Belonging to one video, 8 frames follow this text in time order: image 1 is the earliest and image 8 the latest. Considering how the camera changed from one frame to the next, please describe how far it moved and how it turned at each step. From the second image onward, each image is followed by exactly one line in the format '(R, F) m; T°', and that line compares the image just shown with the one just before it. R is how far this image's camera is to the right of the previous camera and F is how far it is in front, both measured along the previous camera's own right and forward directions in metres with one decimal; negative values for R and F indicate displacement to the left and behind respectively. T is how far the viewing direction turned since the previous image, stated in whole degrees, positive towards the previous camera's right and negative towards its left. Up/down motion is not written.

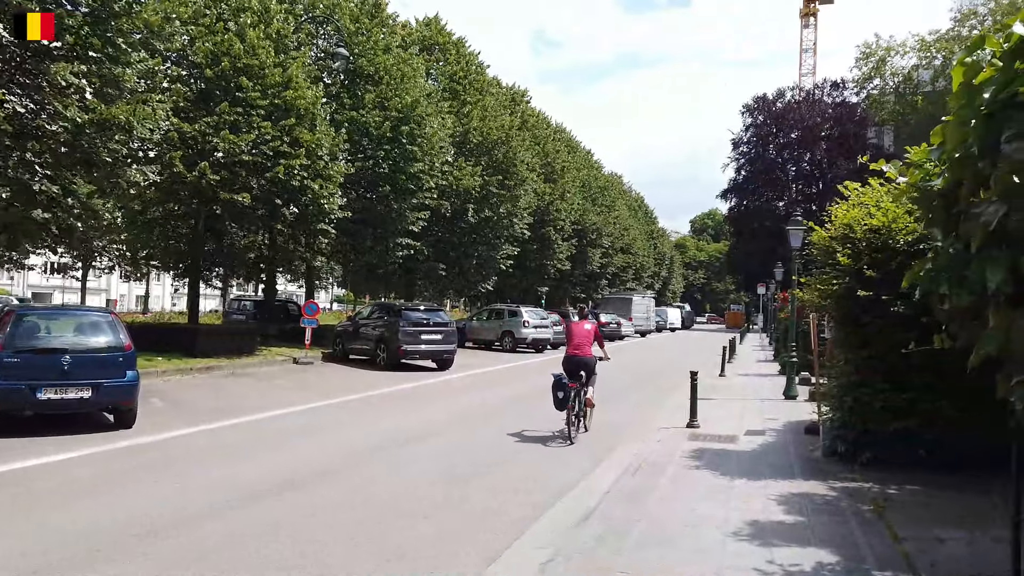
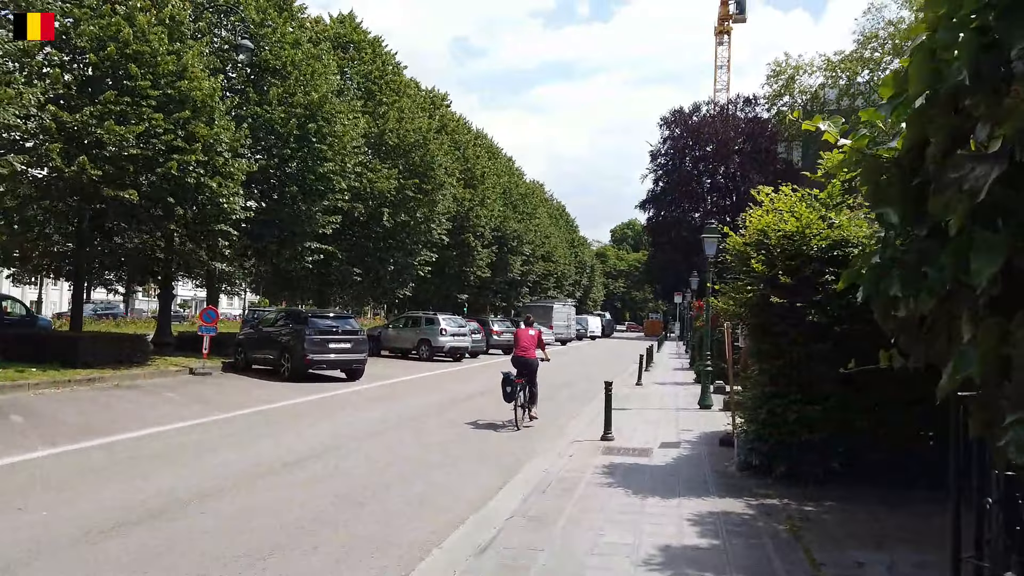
(+0.2, +0.6) m; +6°
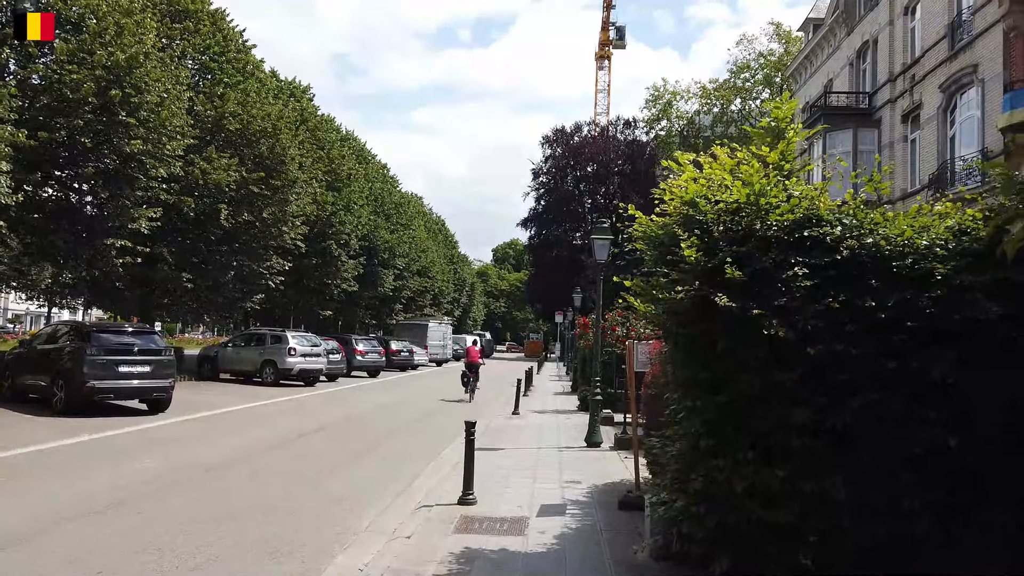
(+0.6, +3.0) m; +9°
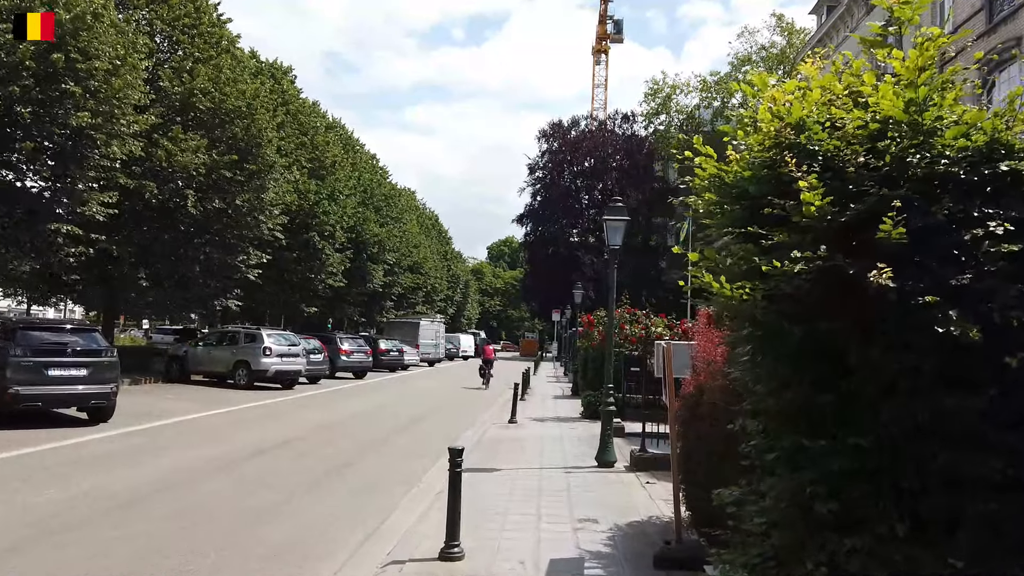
(0.0, +2.0) m; 0°
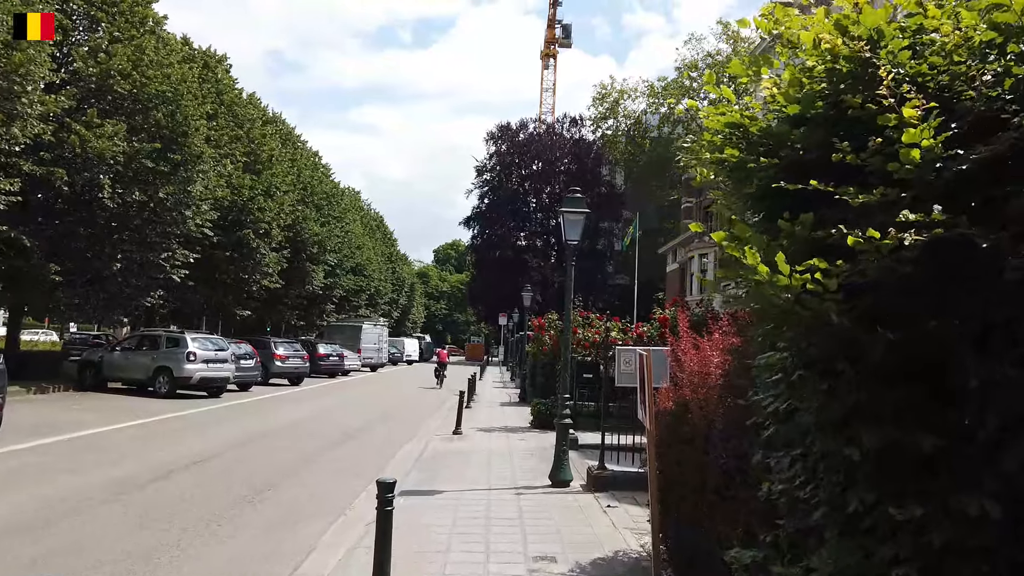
(0.0, +1.1) m; +4°
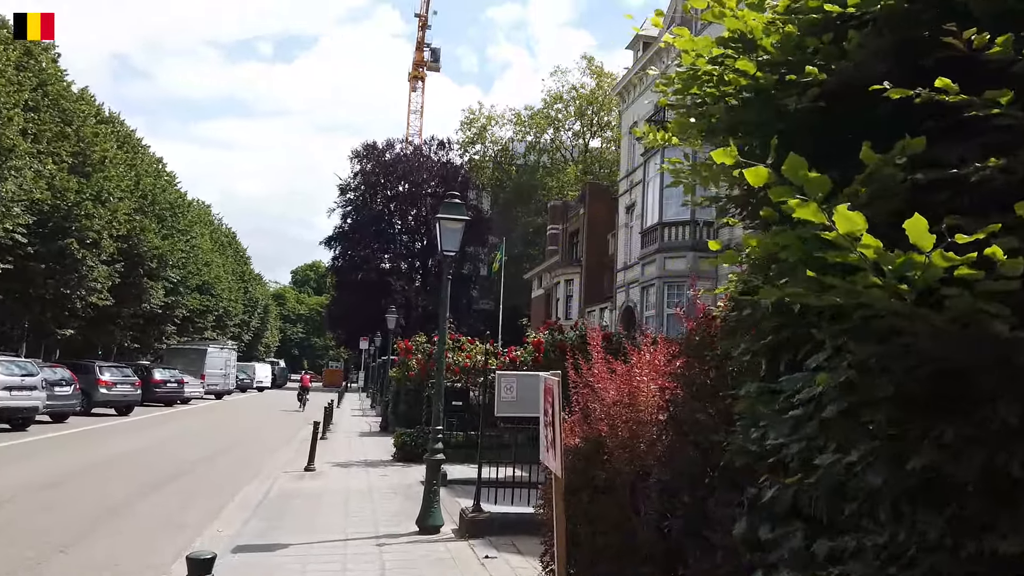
(0.0, +1.1) m; +10°
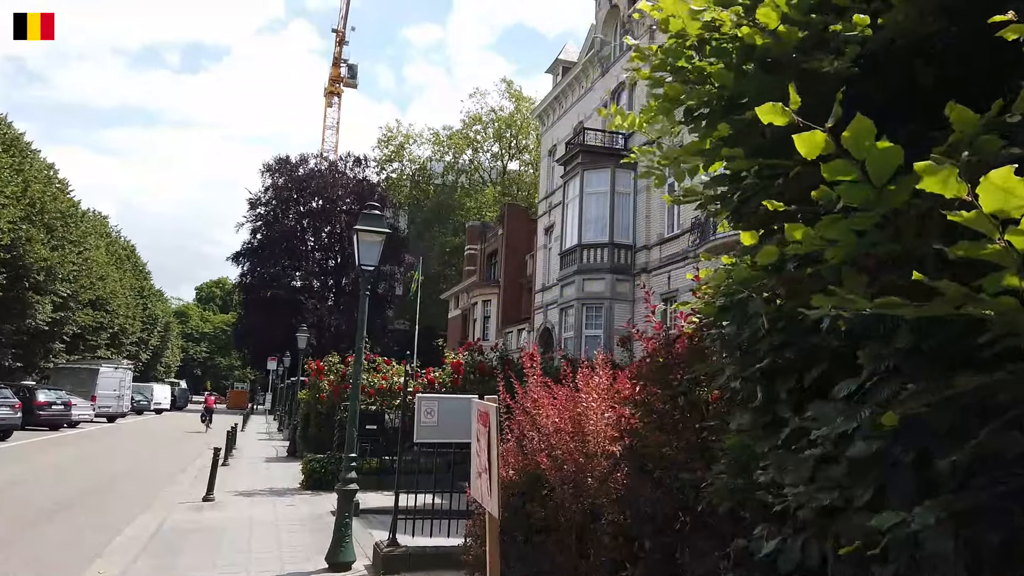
(-0.1, +0.4) m; +6°
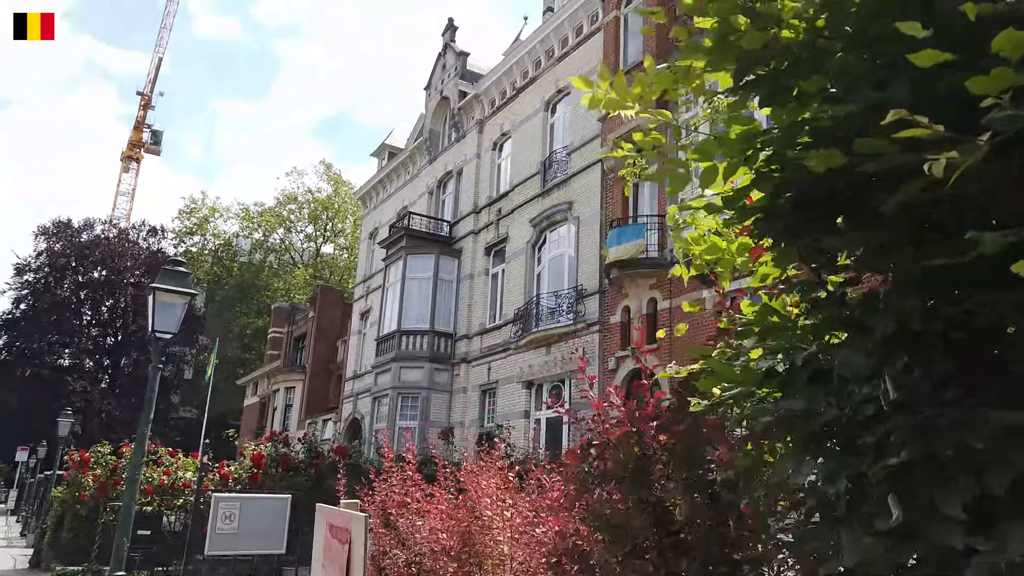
(-0.2, +0.8) m; +14°
